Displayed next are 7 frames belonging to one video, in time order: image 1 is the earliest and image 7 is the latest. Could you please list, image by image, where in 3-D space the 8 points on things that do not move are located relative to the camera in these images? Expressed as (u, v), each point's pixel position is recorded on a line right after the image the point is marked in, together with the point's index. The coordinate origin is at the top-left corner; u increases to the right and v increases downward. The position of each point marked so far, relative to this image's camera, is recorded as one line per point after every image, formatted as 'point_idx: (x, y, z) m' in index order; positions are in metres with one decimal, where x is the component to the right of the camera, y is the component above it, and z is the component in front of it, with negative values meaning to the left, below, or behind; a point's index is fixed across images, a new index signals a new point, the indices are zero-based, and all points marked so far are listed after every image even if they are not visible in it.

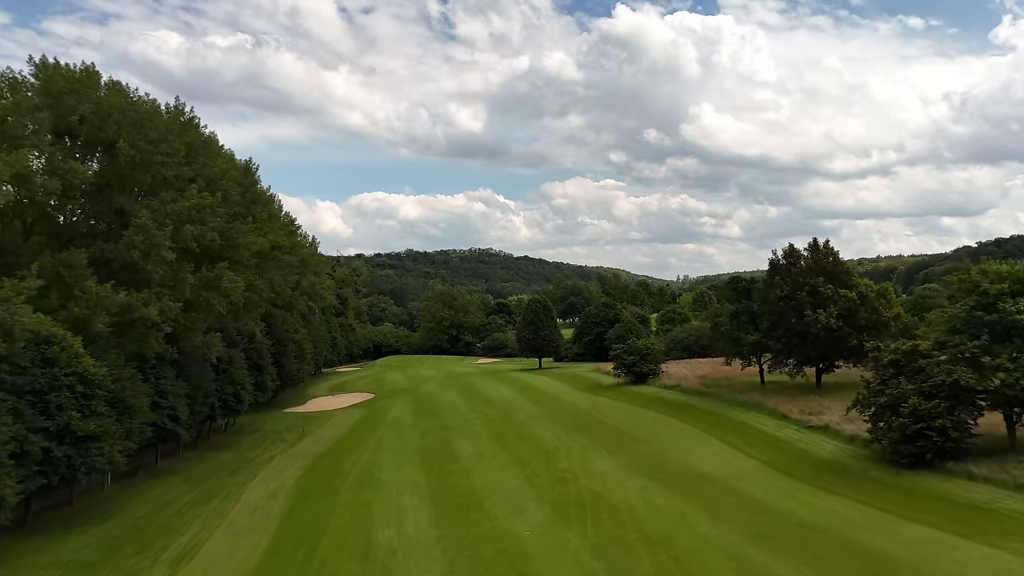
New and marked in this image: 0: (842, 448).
0: (+10.3, -5.0, +18.5) m
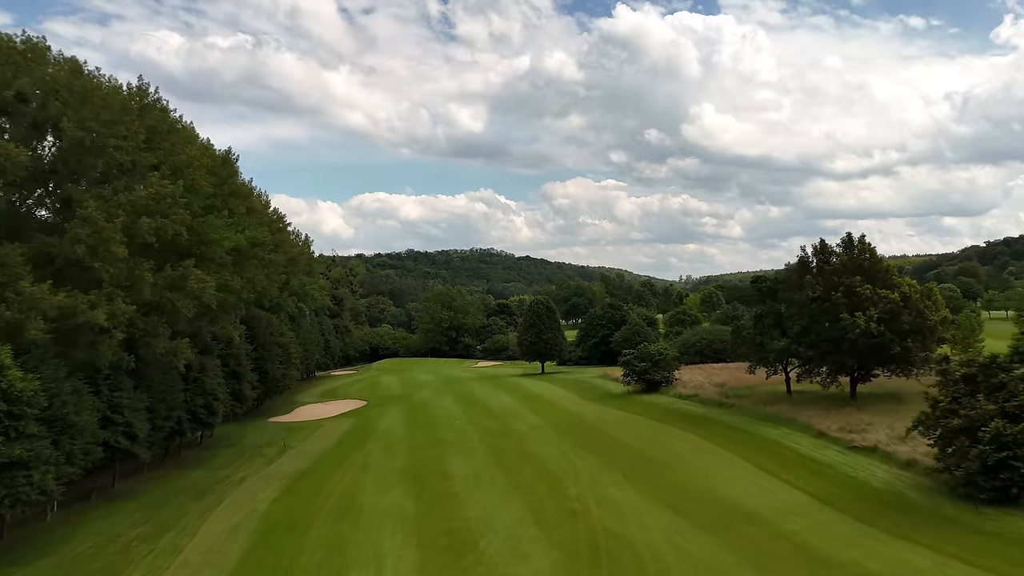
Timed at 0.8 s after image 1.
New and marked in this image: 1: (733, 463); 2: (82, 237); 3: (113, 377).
0: (+10.3, -5.0, +15.9) m
1: (+6.9, -5.5, +18.5) m
2: (-12.7, +1.5, +17.5) m
3: (-13.4, -3.0, +19.9) m
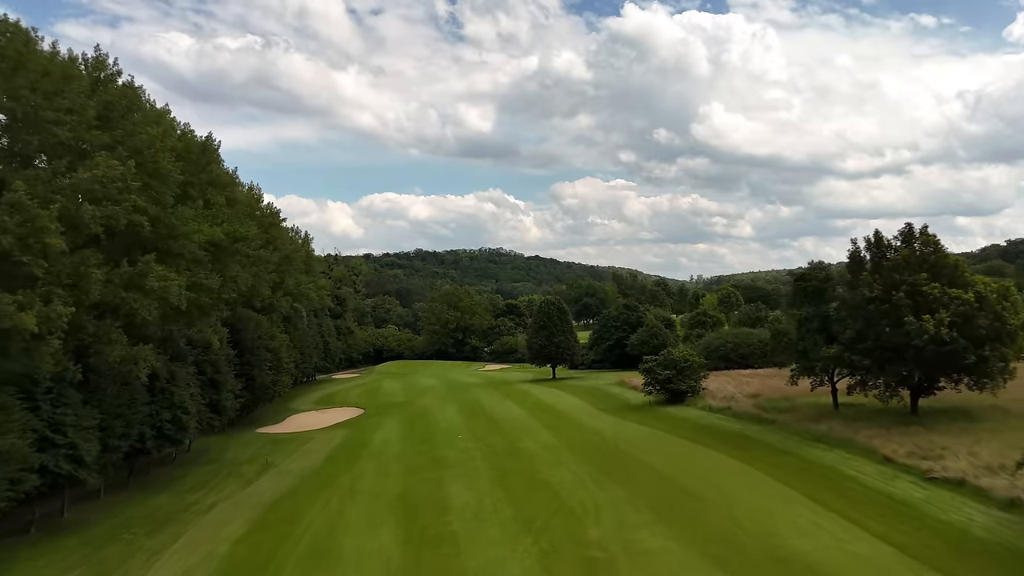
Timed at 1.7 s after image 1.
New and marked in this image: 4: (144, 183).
0: (+10.5, -5.0, +12.7) m
1: (+7.1, -5.4, +15.4) m
2: (-12.4, +1.5, +14.7) m
3: (-13.2, -3.0, +17.1) m
4: (-12.4, +3.5, +20.0) m
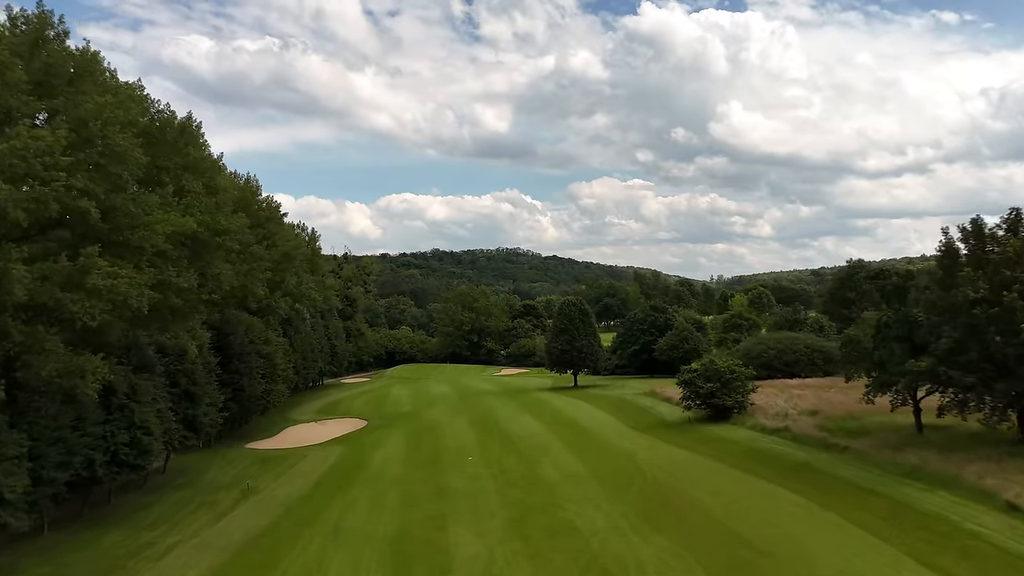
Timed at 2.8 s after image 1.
0: (+10.8, -4.9, +8.9) m
1: (+7.5, -5.4, +11.7) m
2: (-12.1, +1.6, +11.5) m
3: (-12.7, -2.9, +14.0) m
4: (-11.9, +3.6, +16.8) m
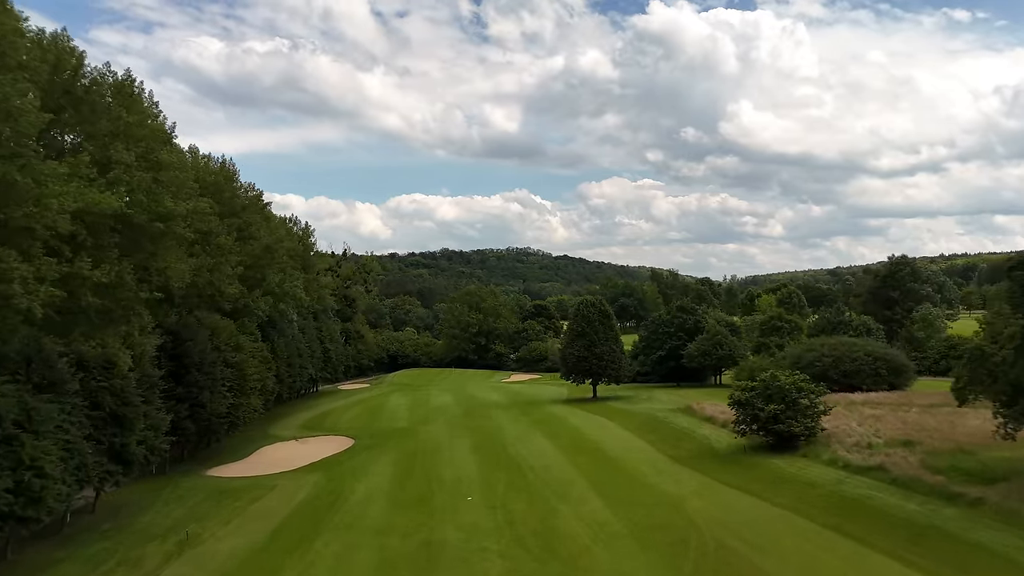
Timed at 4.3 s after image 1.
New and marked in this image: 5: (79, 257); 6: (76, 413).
0: (+10.9, -4.8, +4.1) m
1: (+7.6, -5.3, +6.9) m
2: (-11.9, +1.7, +7.0) m
3: (-12.5, -2.8, +9.5) m
4: (-11.7, +3.7, +12.3) m
5: (-11.6, +0.9, +15.9) m
6: (-12.0, -3.5, +16.6) m
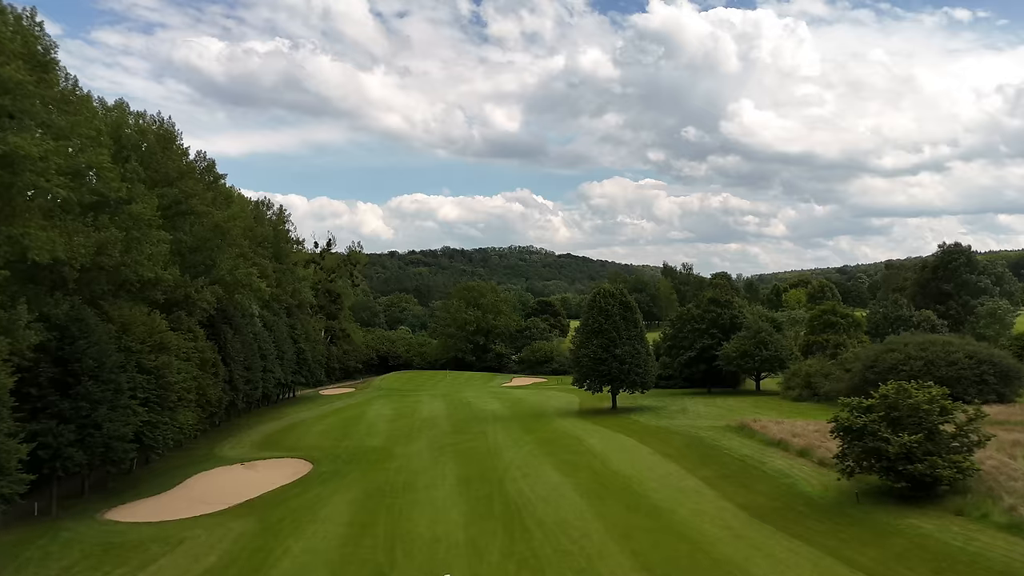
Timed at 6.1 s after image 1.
0: (+10.9, -4.2, -2.1) m
1: (+7.6, -4.6, +0.7) m
2: (-12.0, +2.3, +0.9) m
3: (-12.6, -2.2, +3.4) m
4: (-11.7, +4.3, +6.2) m
5: (-11.6, +1.5, +9.8) m
6: (-12.0, -2.9, +10.5) m
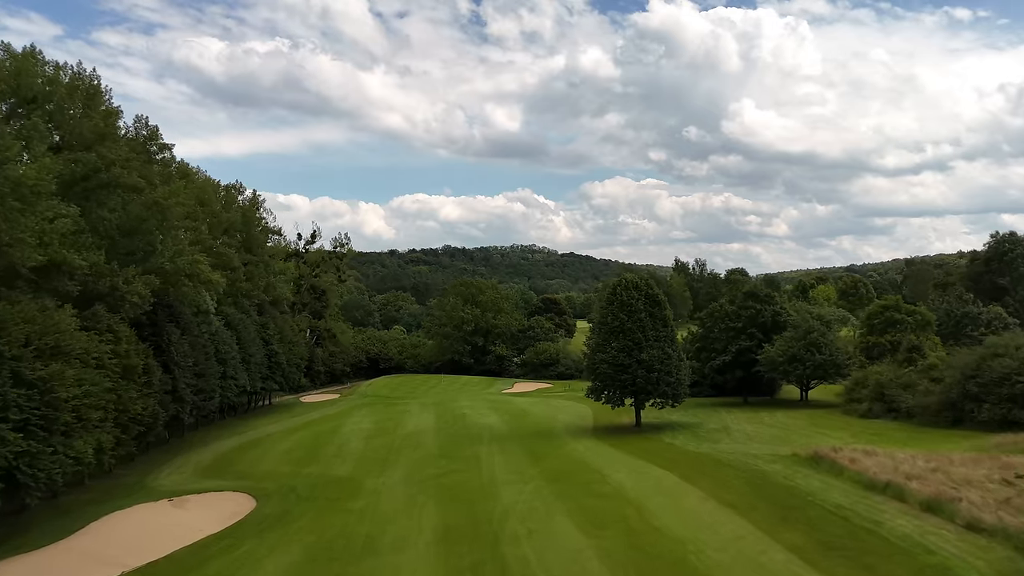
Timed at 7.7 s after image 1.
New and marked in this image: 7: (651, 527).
0: (+10.8, -3.8, -7.2) m
1: (+7.5, -4.3, -4.4) m
2: (-12.0, +2.7, -4.1) m
3: (-12.6, -1.8, -1.6) m
4: (-11.7, +4.6, +1.2) m
5: (-11.6, +1.9, +4.8) m
6: (-12.0, -2.6, +5.4) m
7: (+2.9, -4.9, +12.5) m
